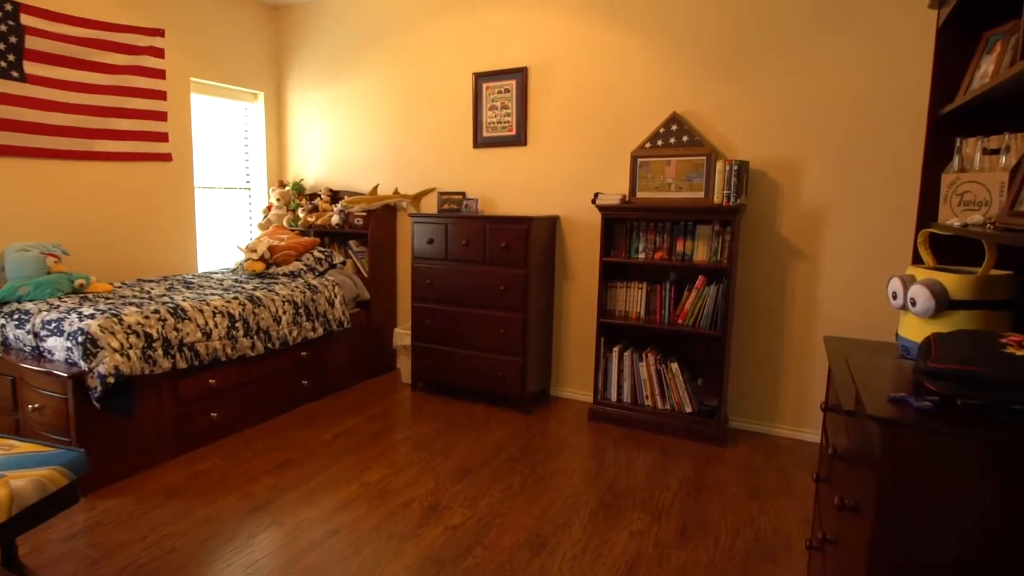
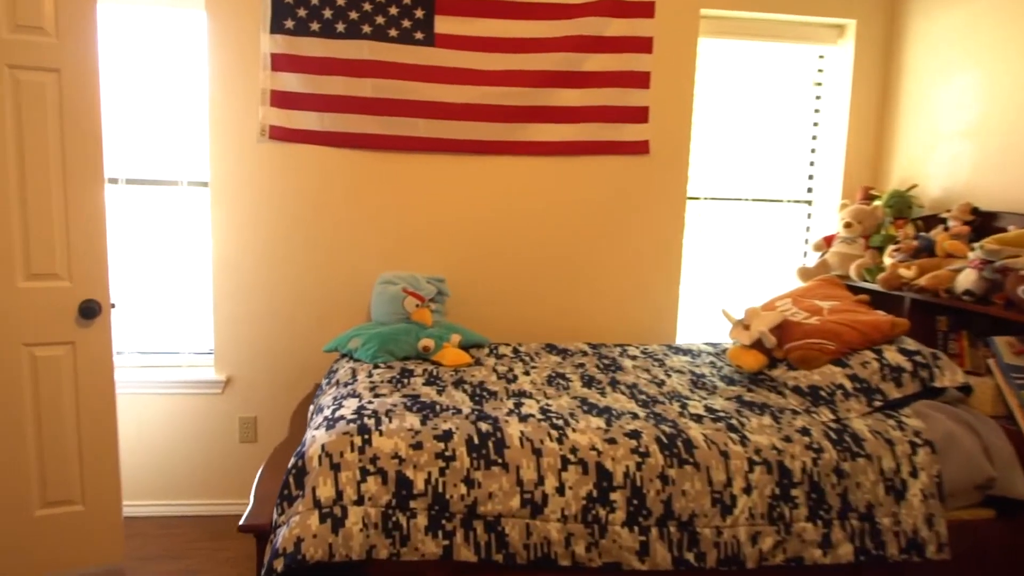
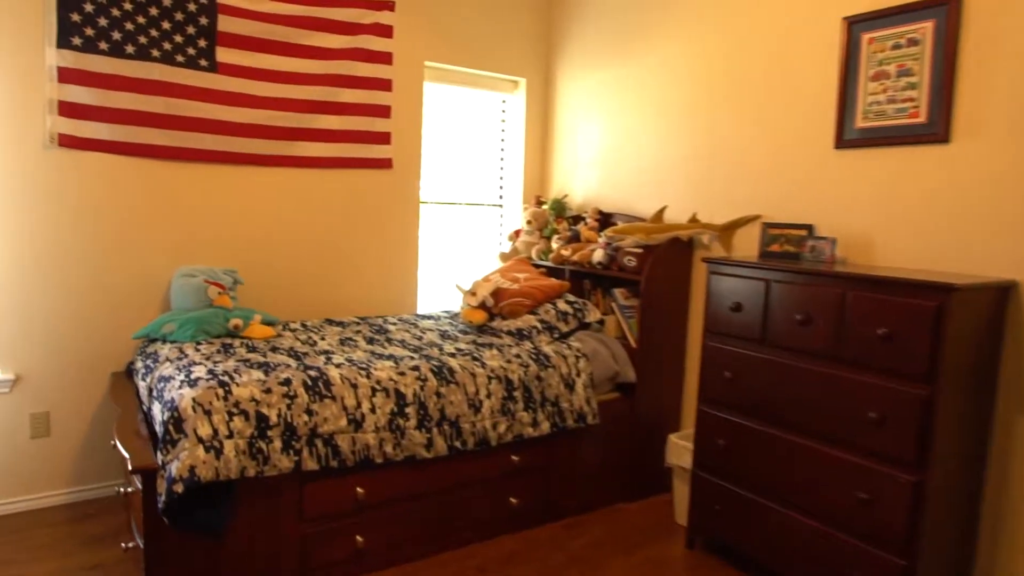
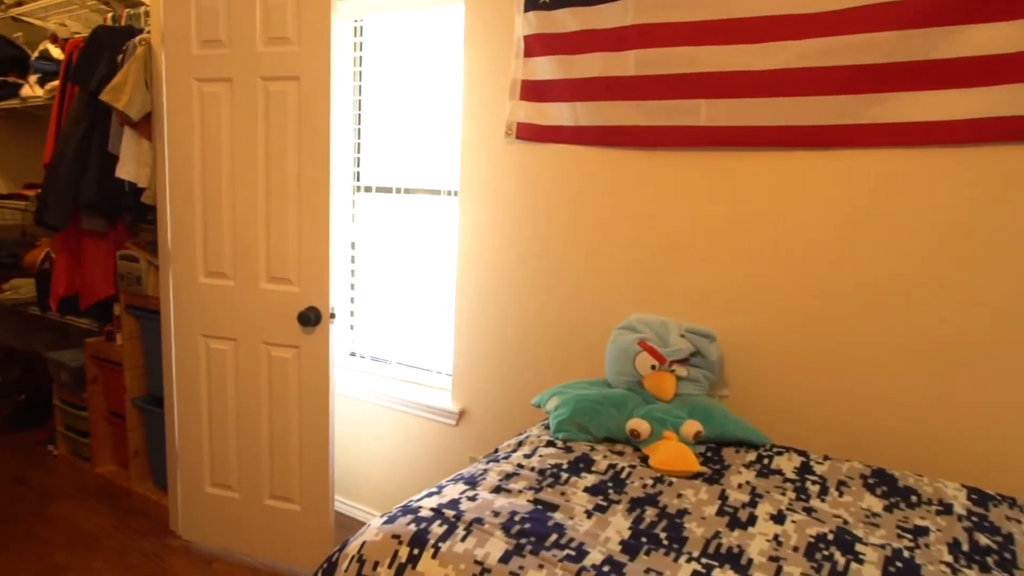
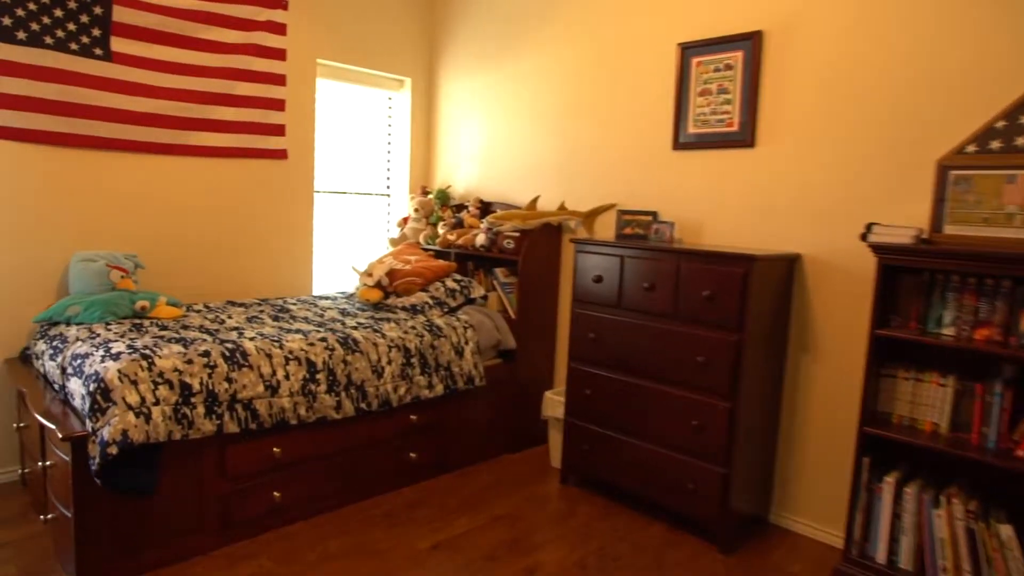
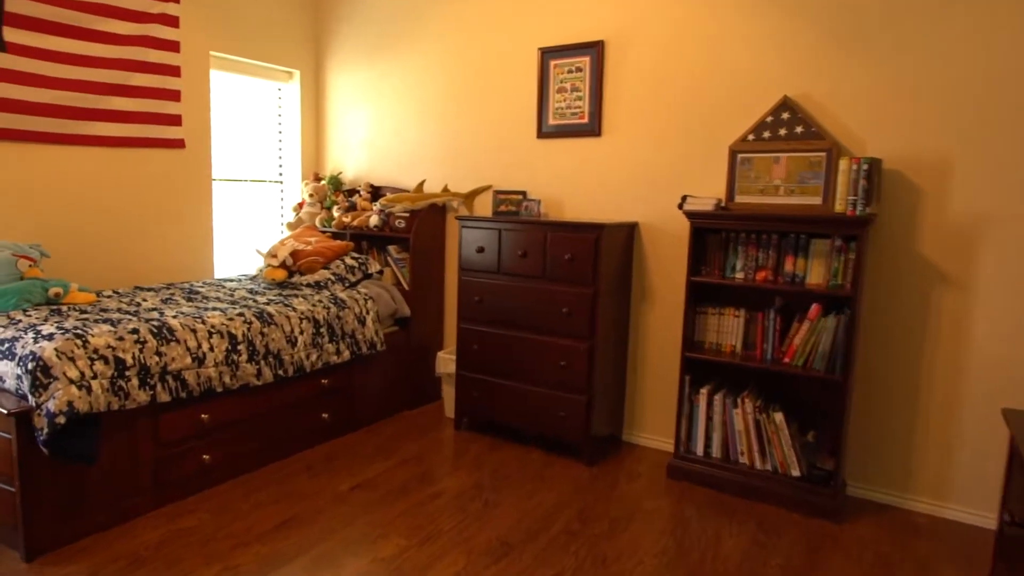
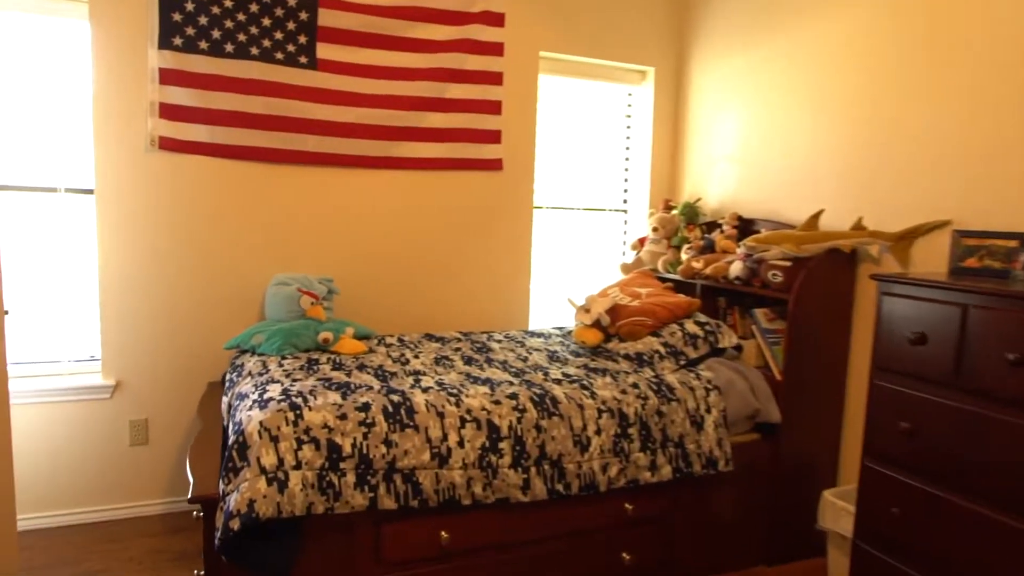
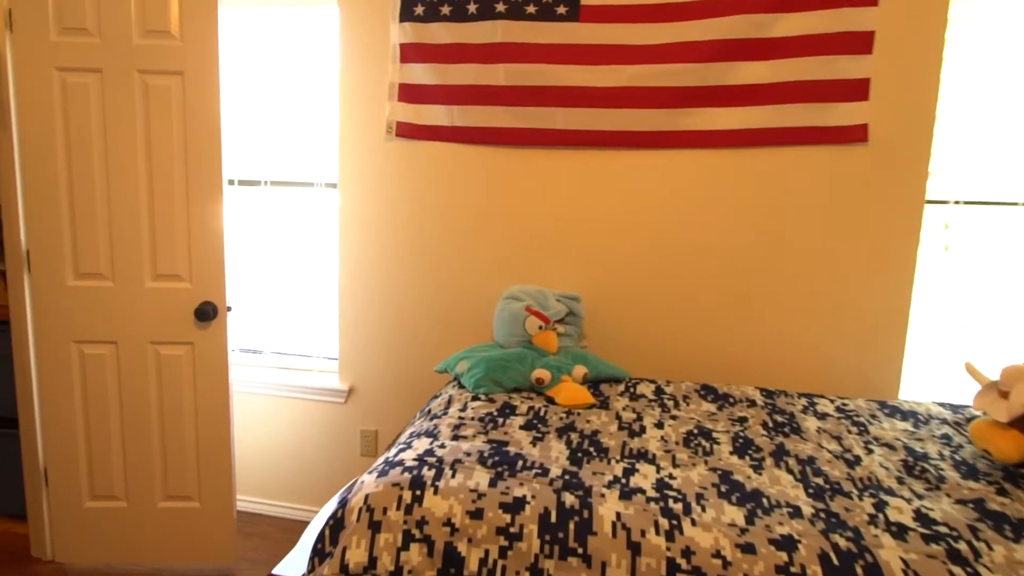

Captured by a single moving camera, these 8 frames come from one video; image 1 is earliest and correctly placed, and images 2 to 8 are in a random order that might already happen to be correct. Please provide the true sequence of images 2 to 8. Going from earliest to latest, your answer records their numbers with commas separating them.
6, 5, 3, 7, 2, 8, 4
